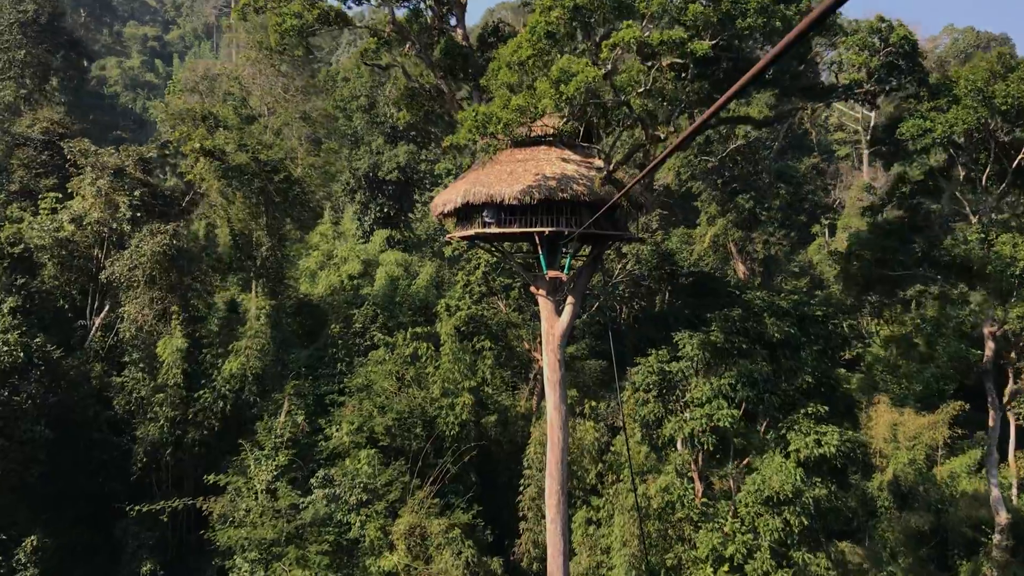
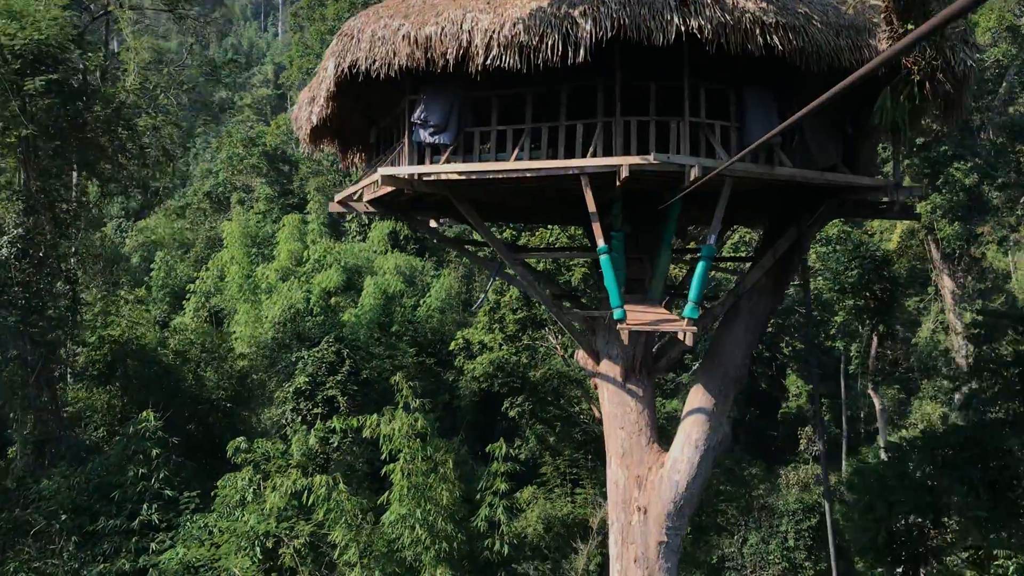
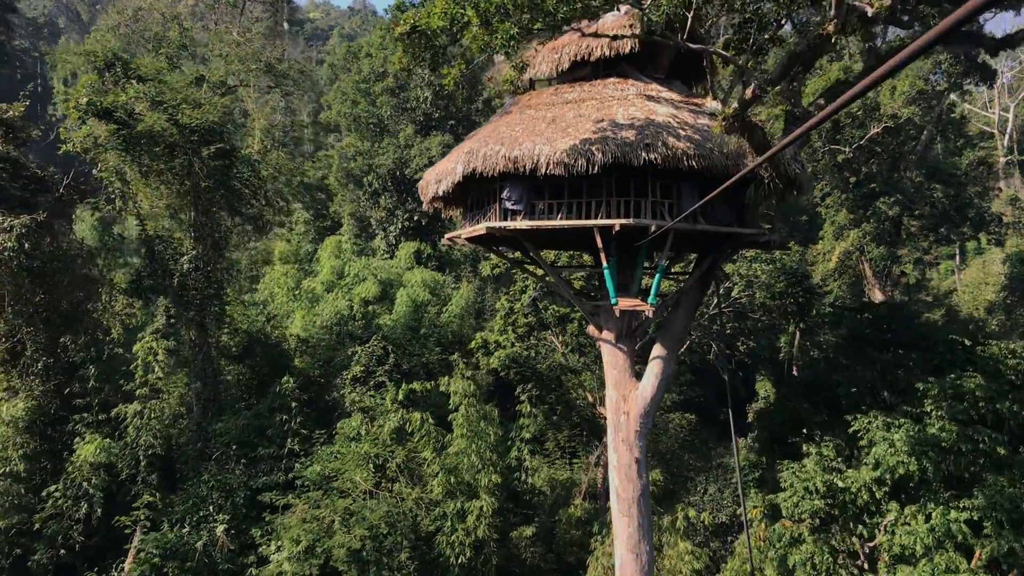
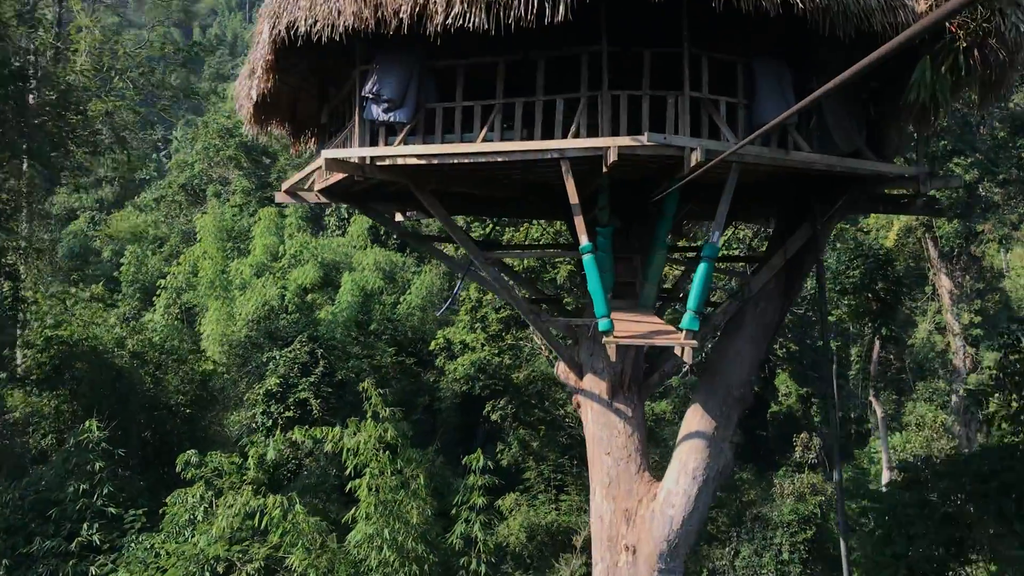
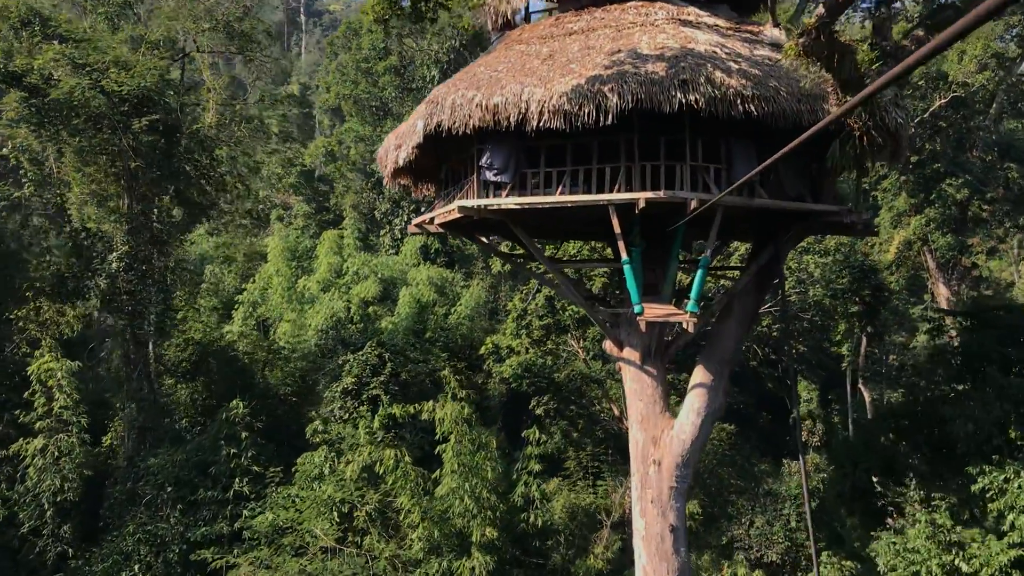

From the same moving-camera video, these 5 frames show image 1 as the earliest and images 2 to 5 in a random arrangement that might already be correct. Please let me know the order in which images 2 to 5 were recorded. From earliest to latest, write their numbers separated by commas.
3, 5, 2, 4
